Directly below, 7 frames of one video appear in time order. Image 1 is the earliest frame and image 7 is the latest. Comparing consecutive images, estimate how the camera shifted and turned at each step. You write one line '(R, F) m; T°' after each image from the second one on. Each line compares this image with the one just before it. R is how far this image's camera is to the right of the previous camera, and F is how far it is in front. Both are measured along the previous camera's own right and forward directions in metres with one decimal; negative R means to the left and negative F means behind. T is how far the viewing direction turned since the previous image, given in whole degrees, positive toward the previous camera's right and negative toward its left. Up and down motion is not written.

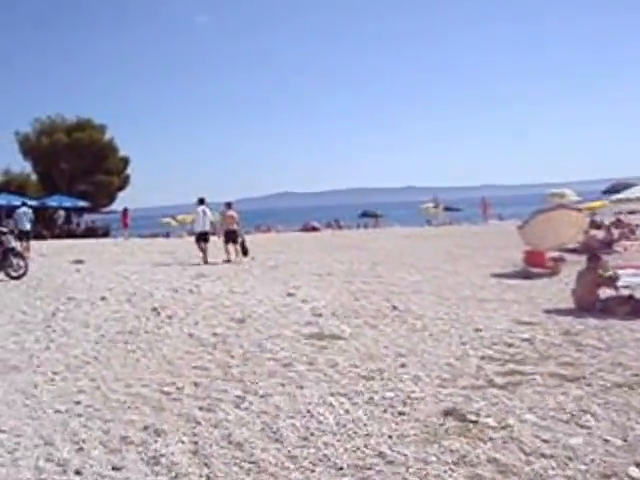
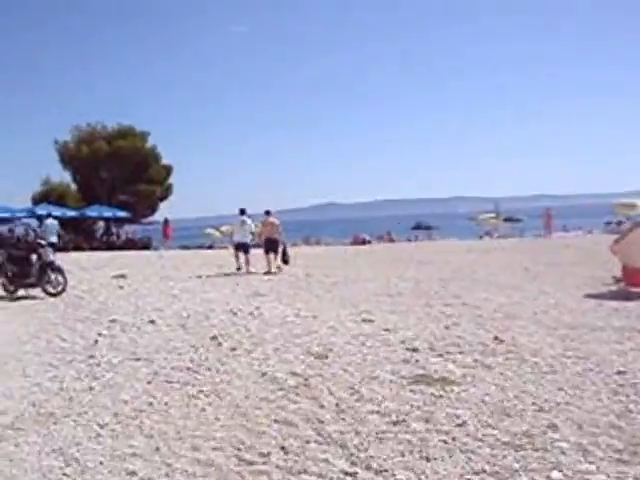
(-0.5, +2.2) m; -2°
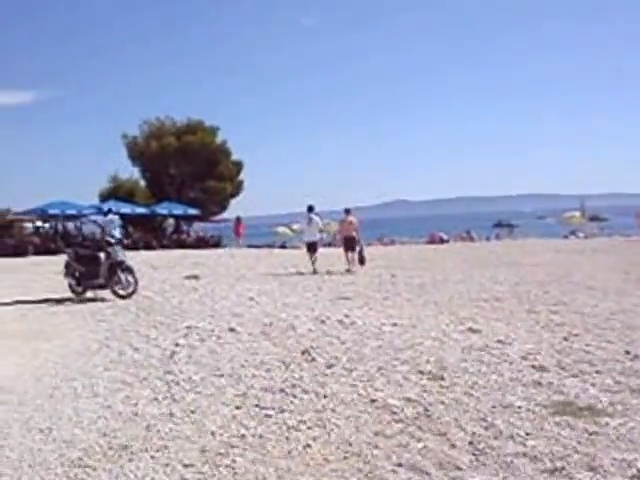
(-0.3, +1.5) m; -3°
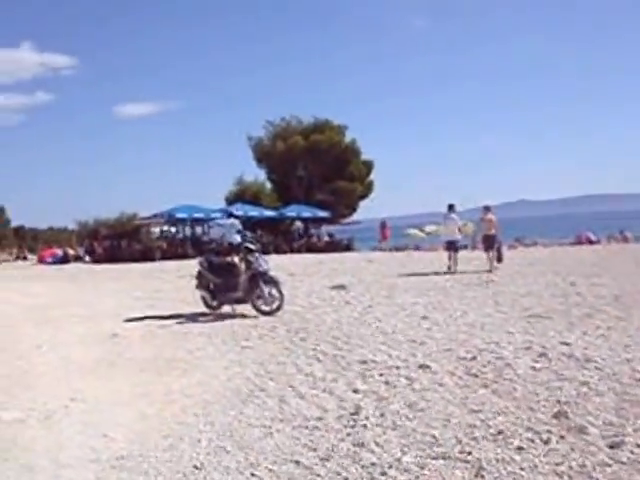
(-0.8, +3.5) m; -5°
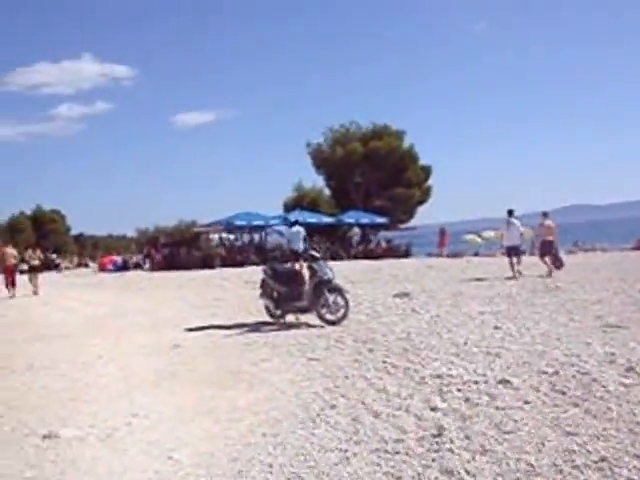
(-0.1, +0.6) m; -2°
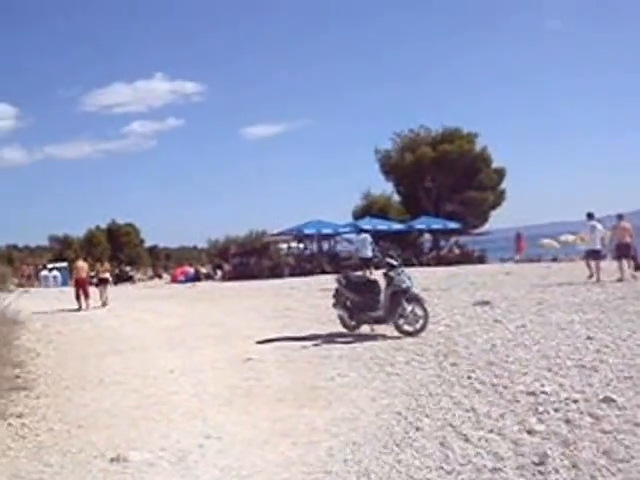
(-0.1, +0.8) m; -3°
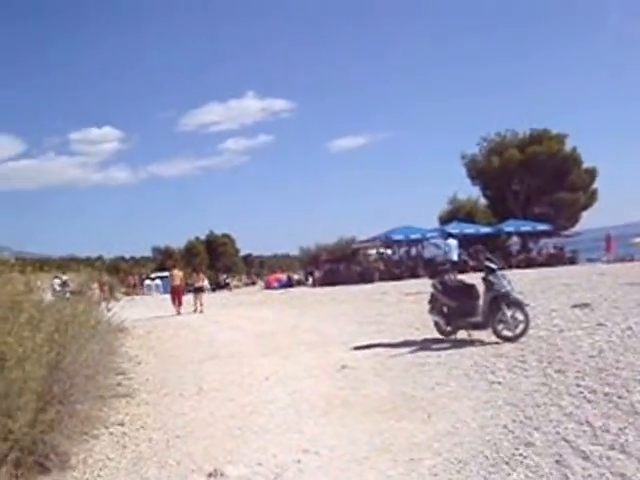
(-0.1, +0.7) m; -4°
